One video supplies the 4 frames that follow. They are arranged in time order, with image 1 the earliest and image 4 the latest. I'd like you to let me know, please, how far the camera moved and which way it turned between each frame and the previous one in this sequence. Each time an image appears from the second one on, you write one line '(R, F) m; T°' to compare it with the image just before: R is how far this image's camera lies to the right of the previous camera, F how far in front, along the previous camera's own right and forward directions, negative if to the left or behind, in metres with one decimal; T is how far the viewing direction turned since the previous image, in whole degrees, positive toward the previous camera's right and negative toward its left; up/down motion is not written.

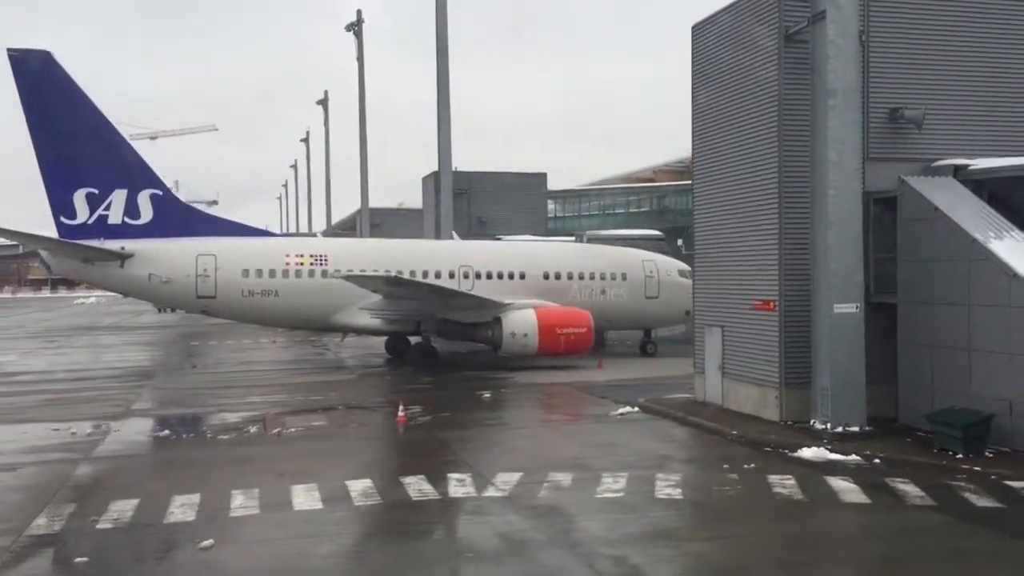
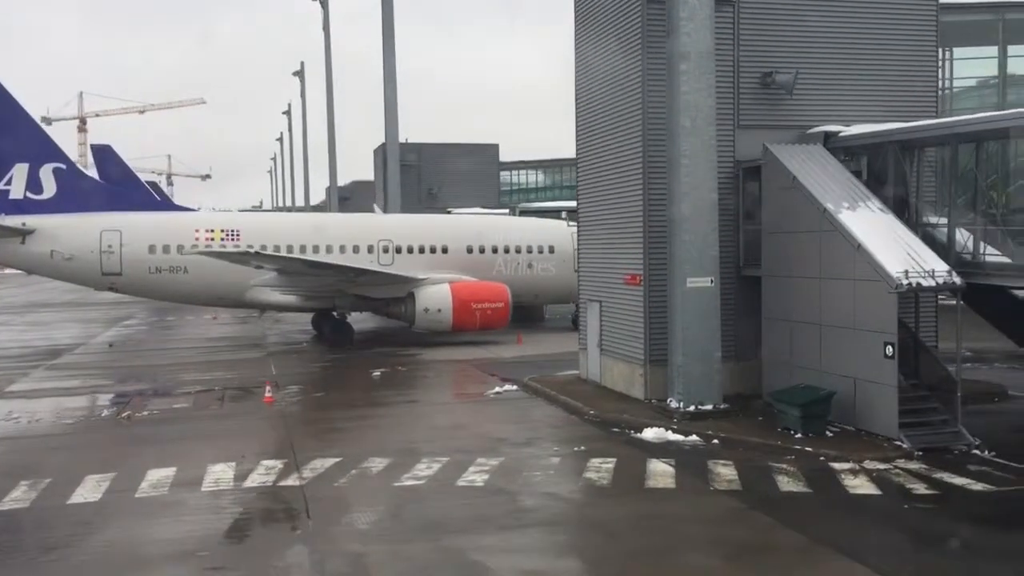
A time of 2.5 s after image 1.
(+2.1, +0.6) m; +1°
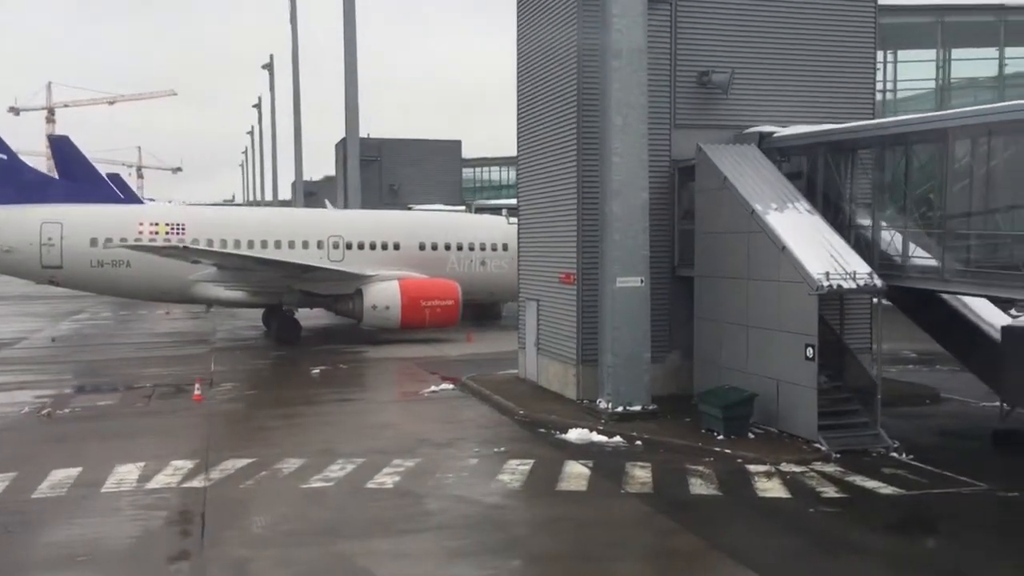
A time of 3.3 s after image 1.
(+0.6, +0.2) m; +2°
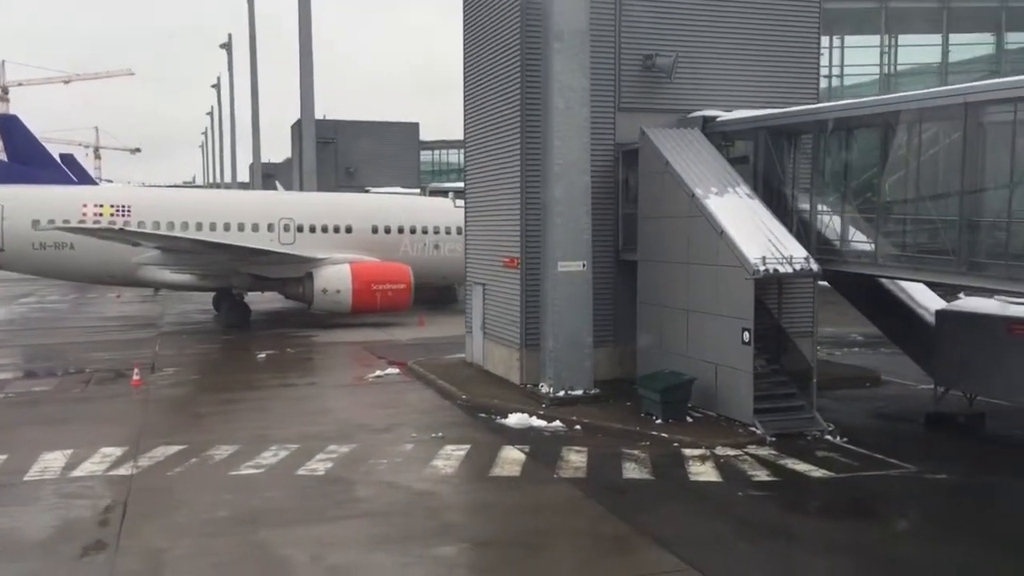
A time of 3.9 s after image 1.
(+0.3, +0.1) m; +2°
